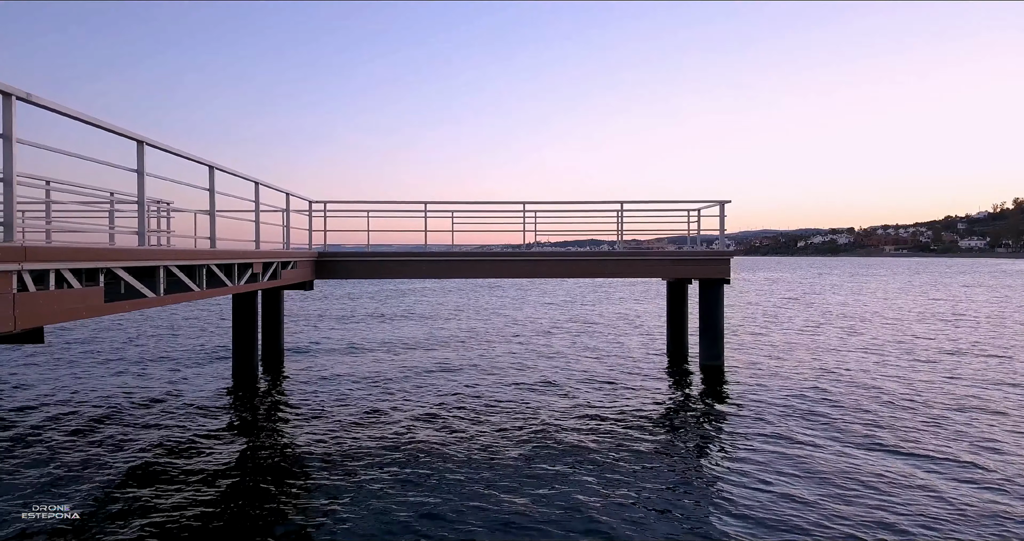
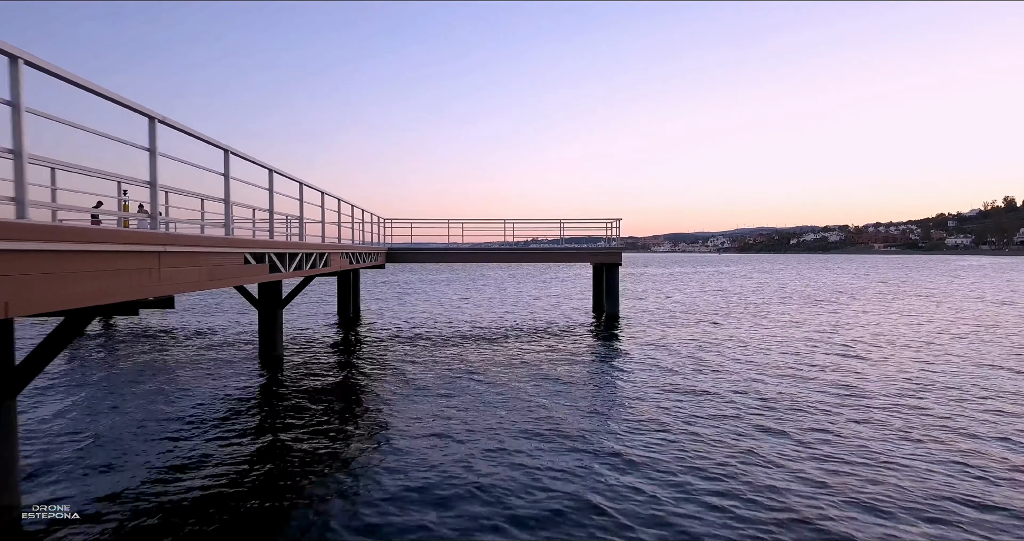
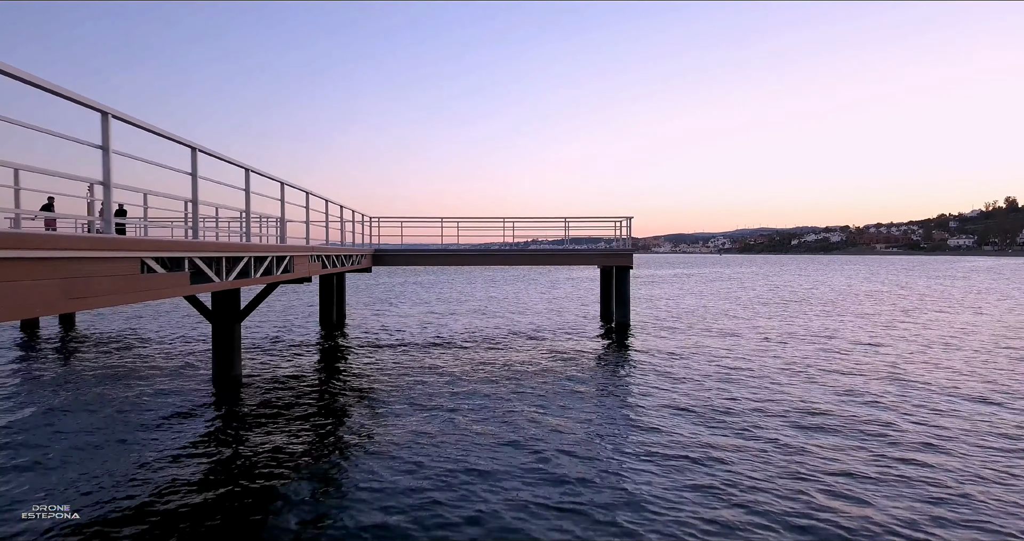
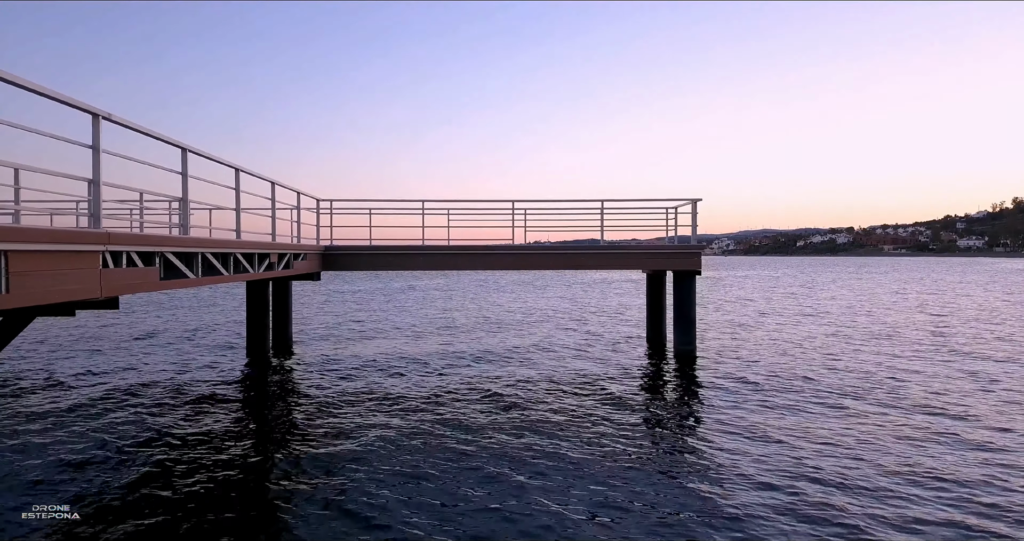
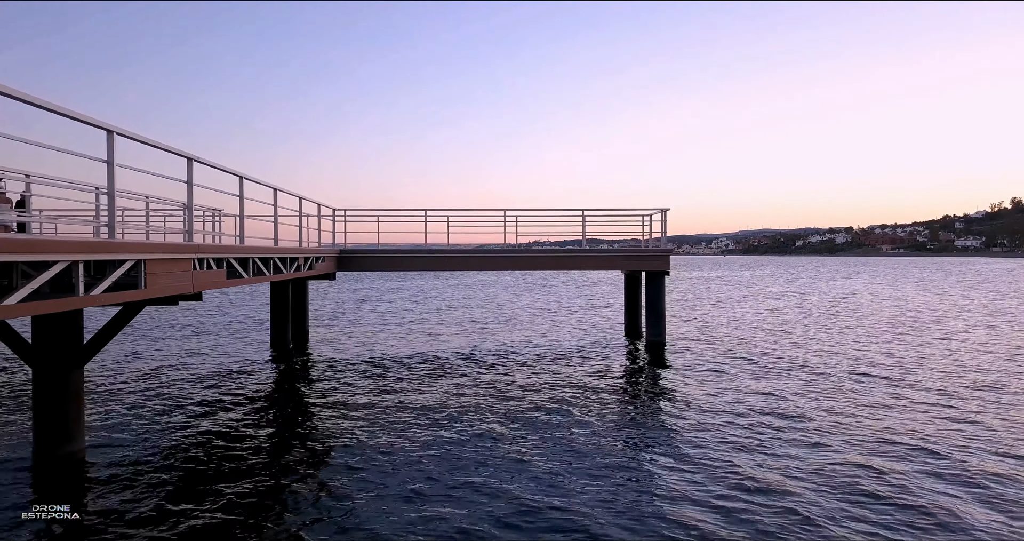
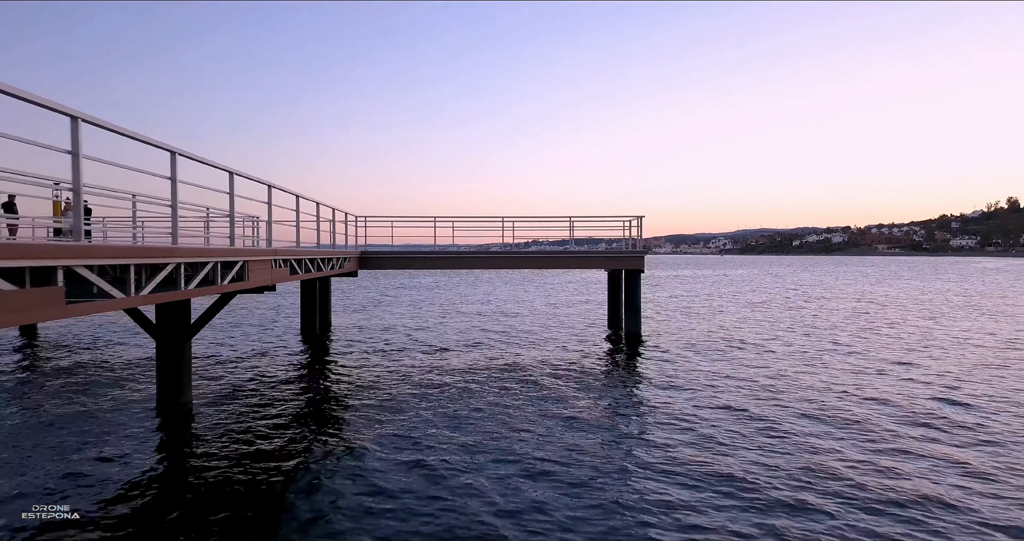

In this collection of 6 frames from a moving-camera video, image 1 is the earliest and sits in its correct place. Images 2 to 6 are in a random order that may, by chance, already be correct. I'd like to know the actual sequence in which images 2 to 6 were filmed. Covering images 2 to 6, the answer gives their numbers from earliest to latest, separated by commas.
4, 5, 6, 3, 2
